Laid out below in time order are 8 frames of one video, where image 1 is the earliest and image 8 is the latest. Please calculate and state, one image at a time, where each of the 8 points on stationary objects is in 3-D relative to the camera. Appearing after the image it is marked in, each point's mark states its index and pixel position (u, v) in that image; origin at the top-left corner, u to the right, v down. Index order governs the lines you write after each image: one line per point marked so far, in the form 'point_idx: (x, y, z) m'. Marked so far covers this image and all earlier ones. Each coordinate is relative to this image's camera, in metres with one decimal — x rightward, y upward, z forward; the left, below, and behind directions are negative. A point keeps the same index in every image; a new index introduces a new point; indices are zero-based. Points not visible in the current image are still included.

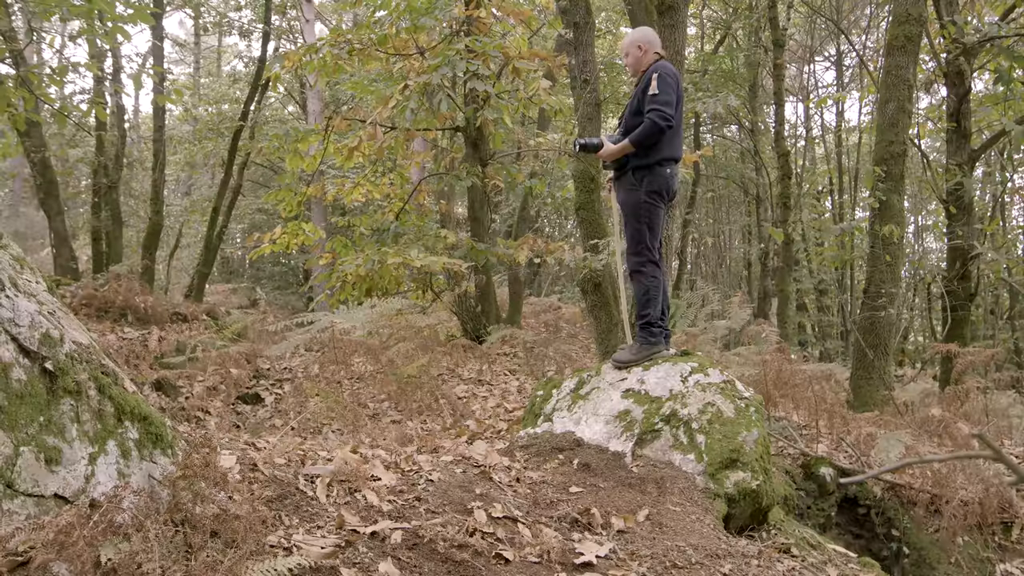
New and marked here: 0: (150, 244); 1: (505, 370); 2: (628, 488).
0: (-5.2, +0.6, +12.0) m
1: (0.0, -0.8, +7.7) m
2: (+0.5, -0.8, +3.2) m
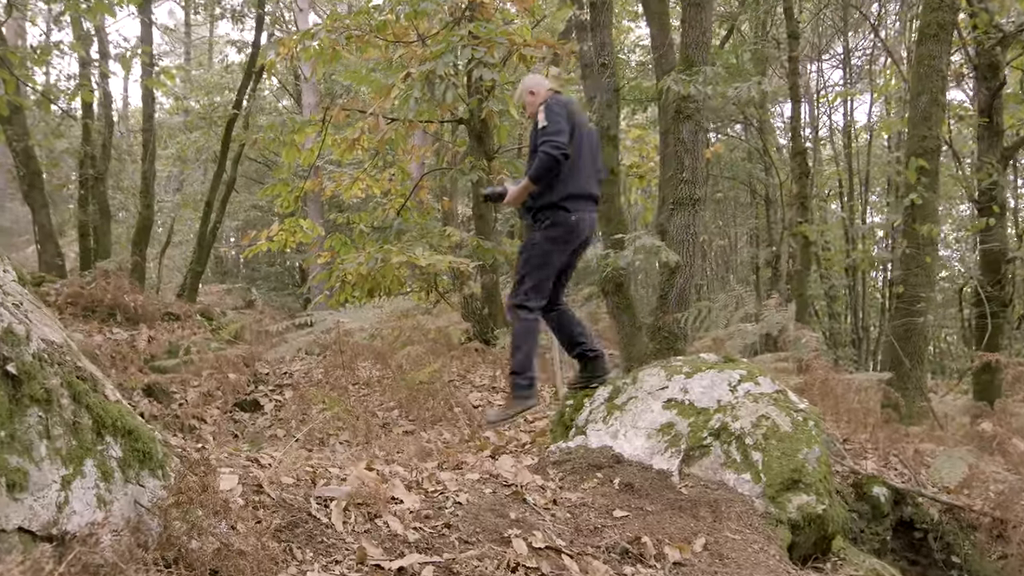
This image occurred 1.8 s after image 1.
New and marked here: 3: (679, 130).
0: (-5.2, +0.7, +11.6) m
1: (+0.1, -0.8, +7.3) m
2: (+0.6, -0.8, +2.9) m
3: (+1.2, +1.1, +5.8) m
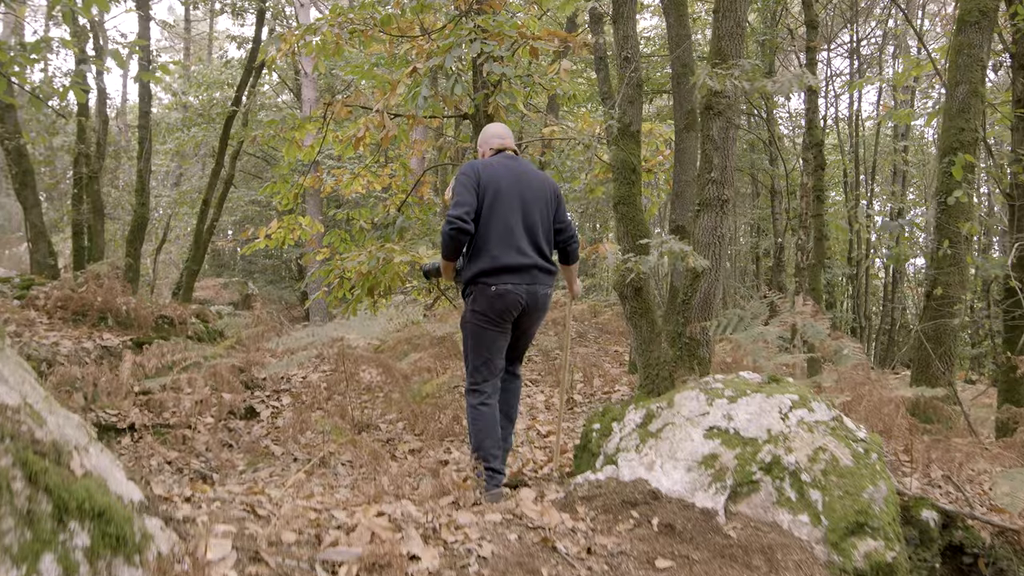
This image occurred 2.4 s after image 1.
0: (-5.1, +0.7, +11.2) m
1: (+0.1, -0.8, +7.0) m
2: (+0.7, -0.8, +2.5) m
3: (+1.3, +1.1, +5.4) m
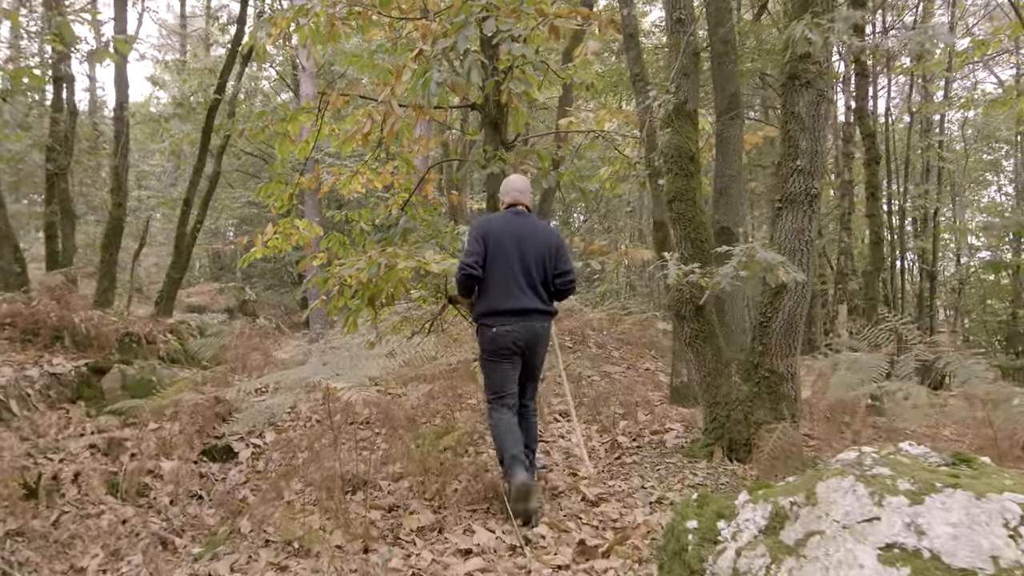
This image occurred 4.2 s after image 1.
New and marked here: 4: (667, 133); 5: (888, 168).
0: (-4.9, +0.5, +10.2) m
1: (+0.3, -0.9, +5.9) m
2: (+0.8, -0.9, +1.4) m
3: (+1.5, +1.0, +4.3) m
4: (+1.0, +1.0, +5.1) m
5: (+7.5, +2.4, +16.4) m
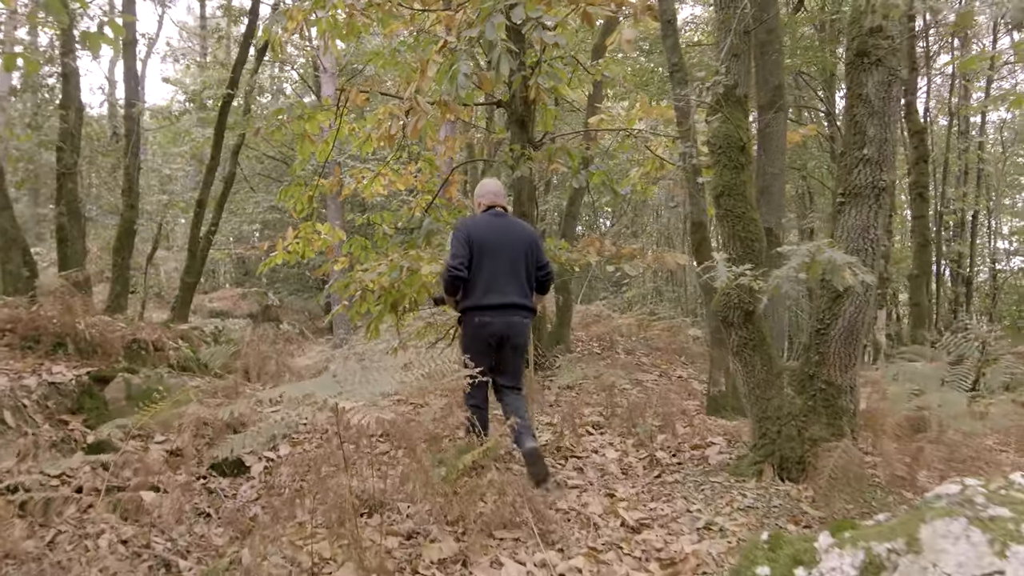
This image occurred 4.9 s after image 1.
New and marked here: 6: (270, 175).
0: (-4.6, +0.5, +9.9) m
1: (+0.5, -0.9, +5.5) m
2: (+0.9, -0.9, +1.0) m
3: (+1.6, +1.0, +3.9) m
4: (+1.2, +0.9, +4.7) m
5: (+7.9, +2.3, +15.8) m
6: (-5.6, +2.6, +19.5) m
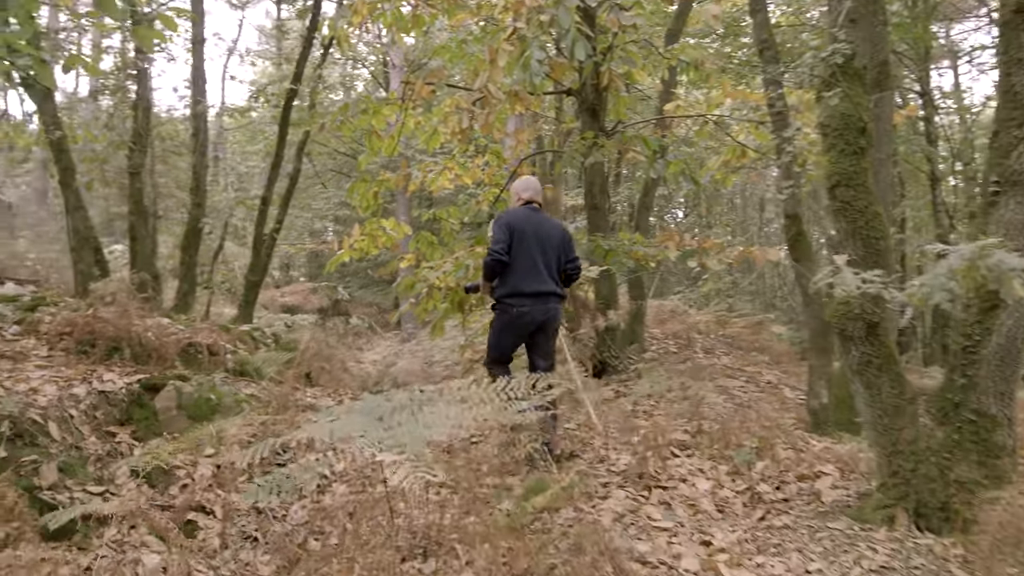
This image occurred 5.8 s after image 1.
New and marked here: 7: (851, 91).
0: (-3.8, +0.5, +9.7) m
1: (+0.9, -0.9, +4.9) m
2: (+1.0, -1.0, +0.4) m
3: (+1.9, +0.9, +3.2) m
4: (+1.5, +0.9, +4.0) m
5: (+9.2, +2.4, +14.5) m
6: (-4.0, +2.8, +19.3) m
7: (+1.6, +0.9, +3.9) m
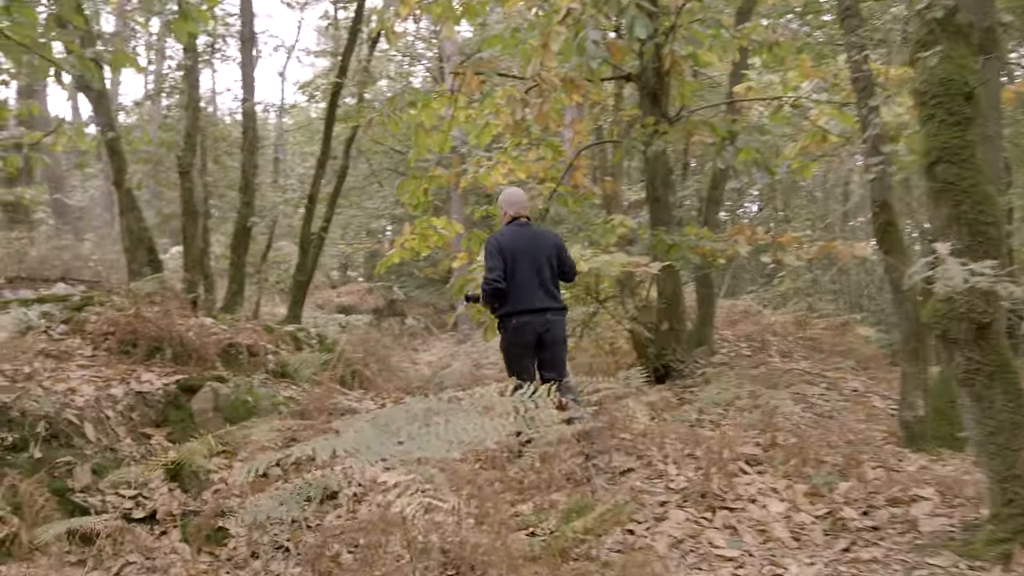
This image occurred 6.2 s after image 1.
0: (-3.2, +0.5, +9.6) m
1: (+1.2, -0.9, +4.4) m
2: (+0.9, -1.0, -0.1) m
3: (+2.0, +0.9, +2.6) m
4: (+1.7, +0.9, +3.5) m
5: (+10.1, +2.4, +13.5) m
6: (-2.7, +2.8, +19.1) m
7: (+1.8, +1.0, +3.4) m
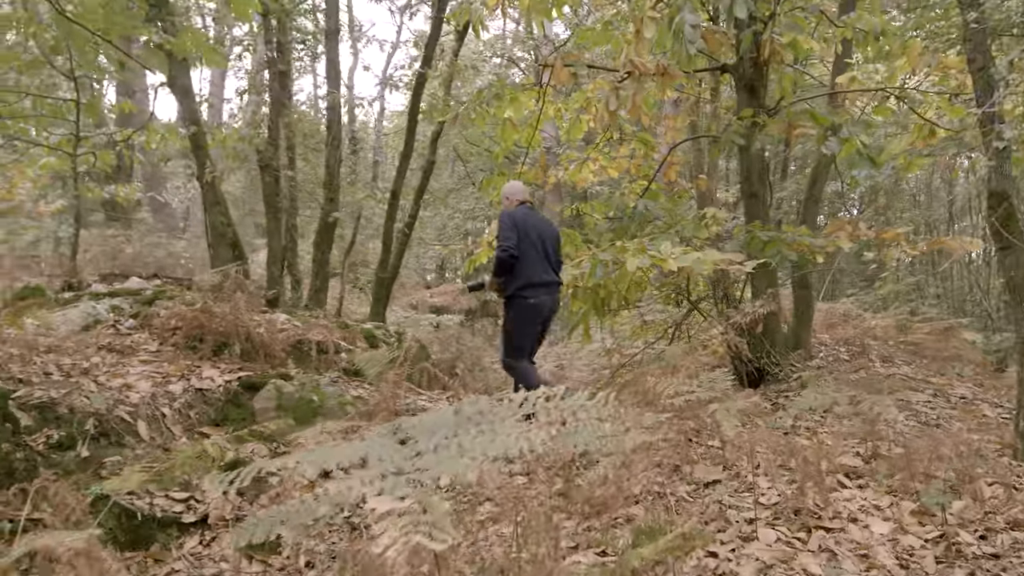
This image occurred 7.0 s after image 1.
0: (-2.2, +0.5, +9.6) m
1: (+1.6, -0.9, +3.9) m
2: (+0.7, -0.9, -0.5) m
3: (+2.2, +1.0, +2.1) m
4: (+2.0, +1.0, +3.0) m
5: (+11.5, +2.3, +11.9) m
6: (-0.6, +2.7, +19.0) m
7: (+2.0, +1.0, +2.9) m
